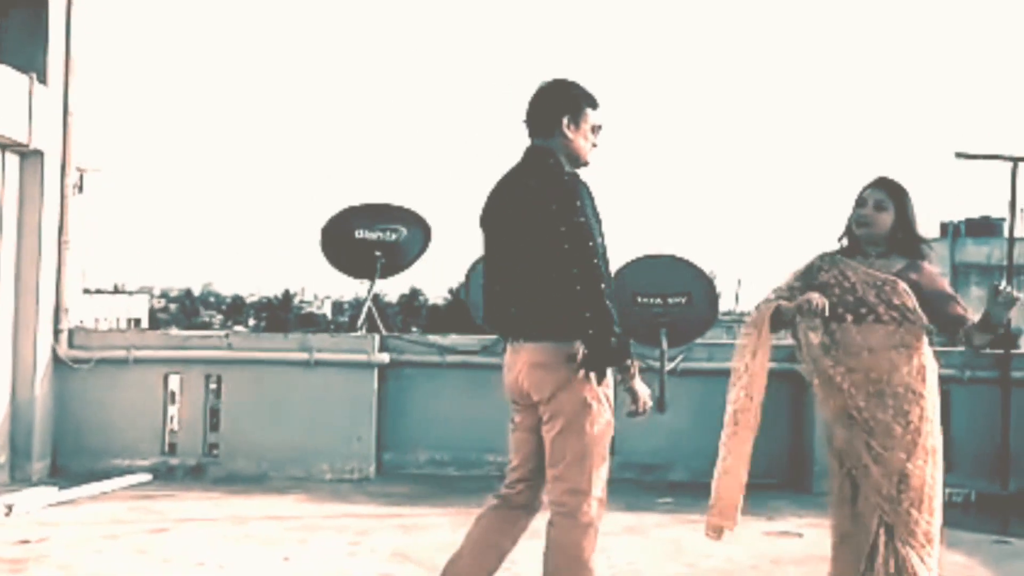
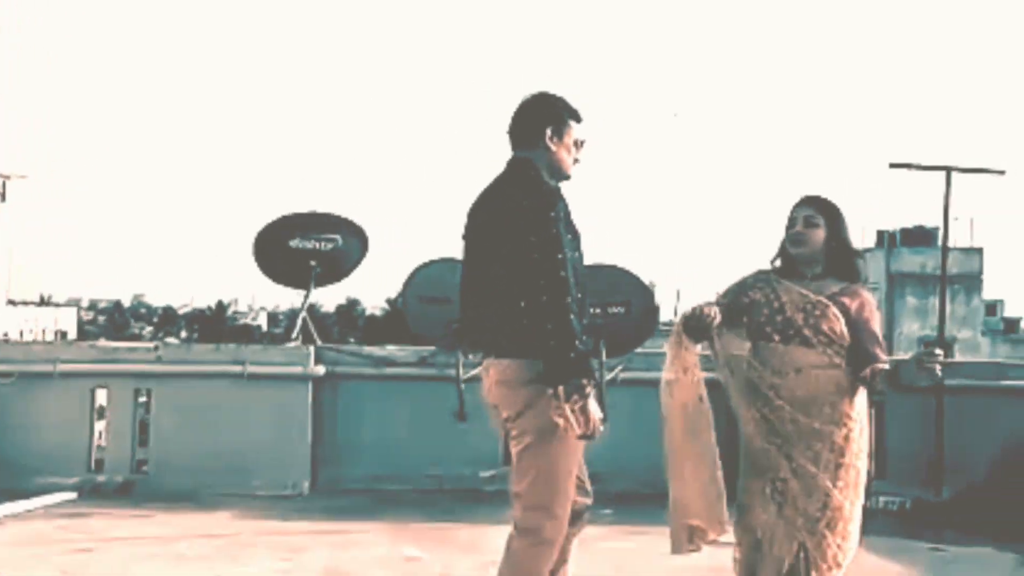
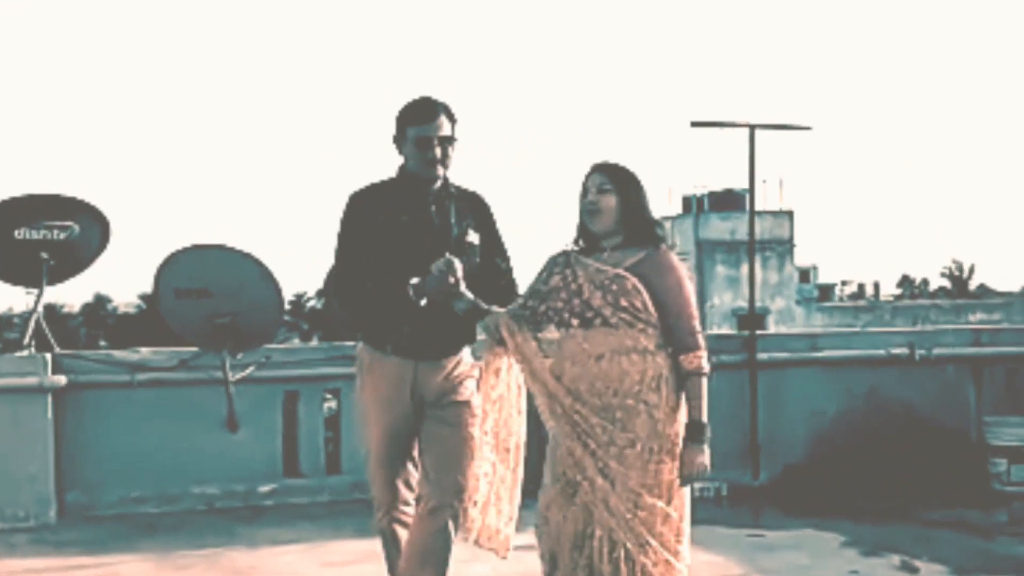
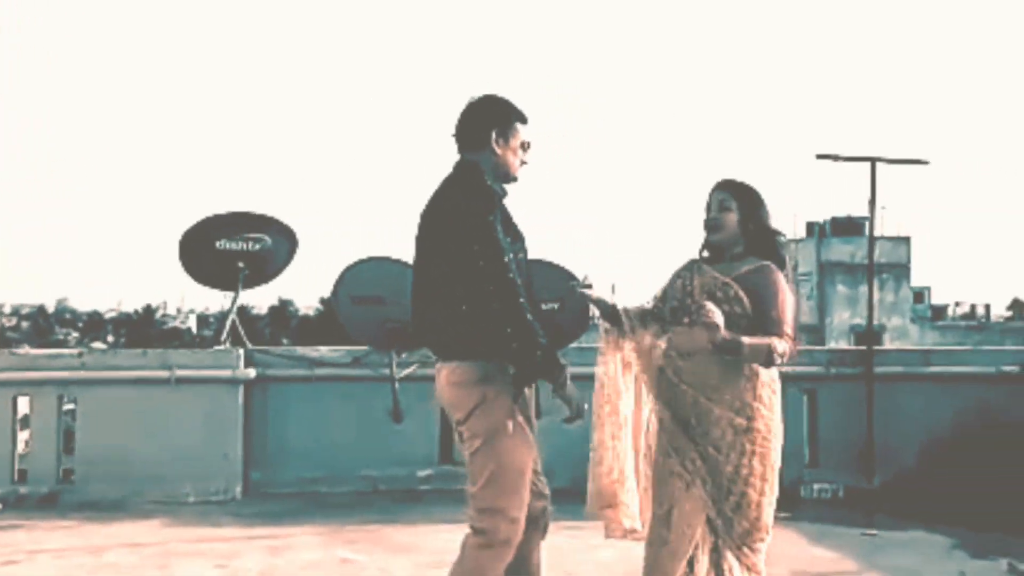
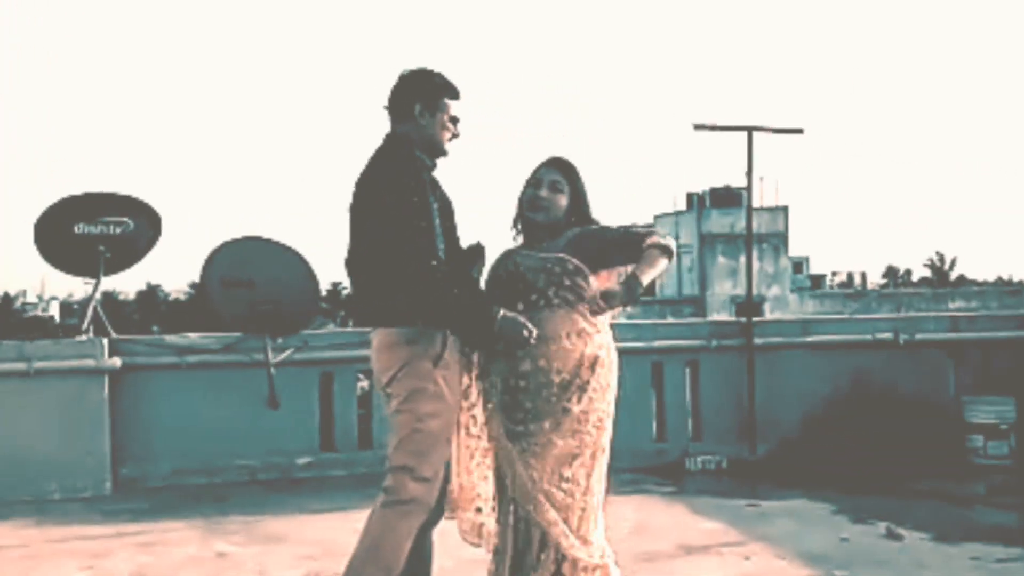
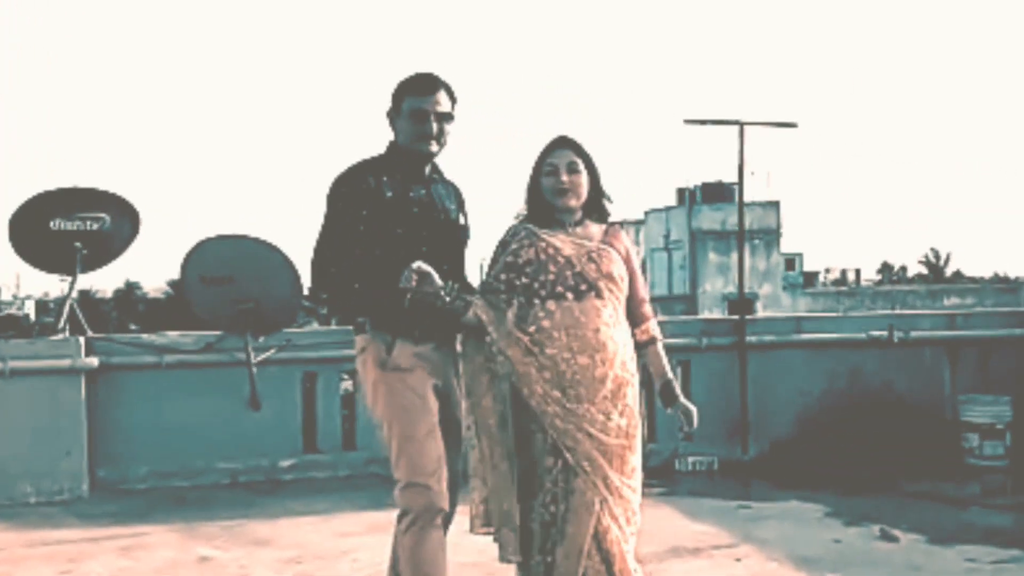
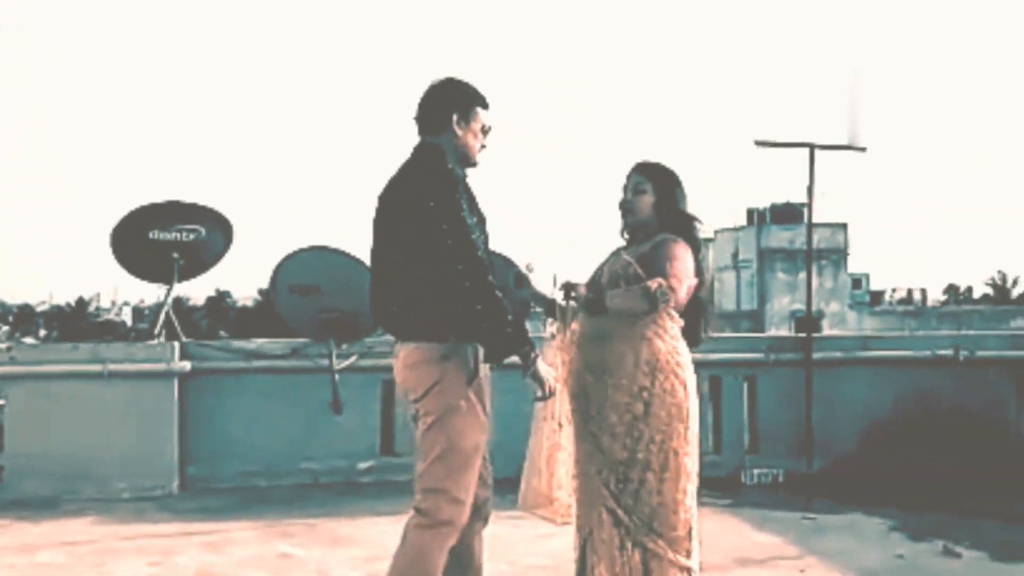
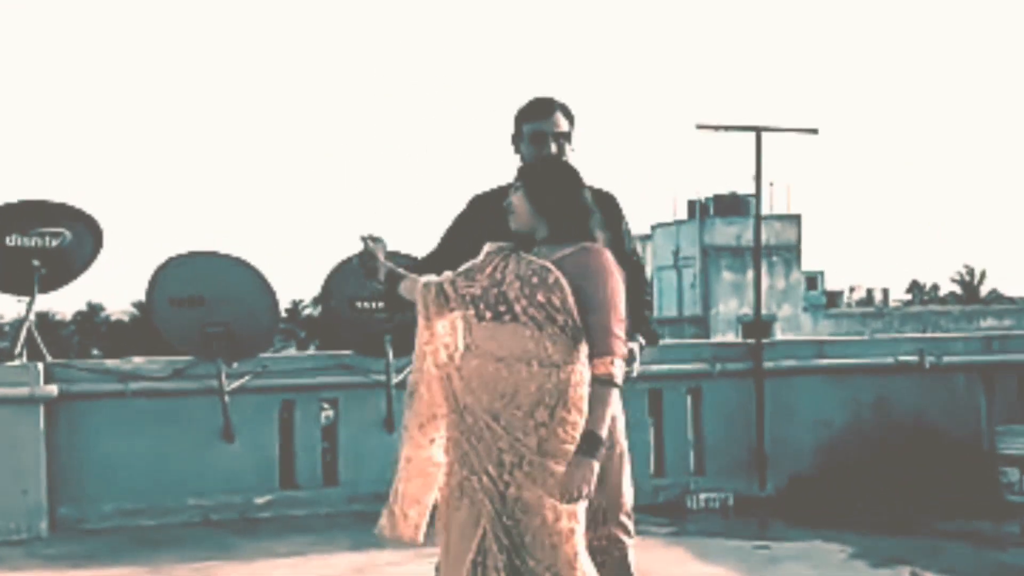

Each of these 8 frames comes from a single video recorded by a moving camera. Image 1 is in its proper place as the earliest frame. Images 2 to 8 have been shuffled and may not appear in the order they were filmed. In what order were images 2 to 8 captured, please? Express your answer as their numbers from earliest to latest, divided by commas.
2, 4, 7, 5, 6, 3, 8
